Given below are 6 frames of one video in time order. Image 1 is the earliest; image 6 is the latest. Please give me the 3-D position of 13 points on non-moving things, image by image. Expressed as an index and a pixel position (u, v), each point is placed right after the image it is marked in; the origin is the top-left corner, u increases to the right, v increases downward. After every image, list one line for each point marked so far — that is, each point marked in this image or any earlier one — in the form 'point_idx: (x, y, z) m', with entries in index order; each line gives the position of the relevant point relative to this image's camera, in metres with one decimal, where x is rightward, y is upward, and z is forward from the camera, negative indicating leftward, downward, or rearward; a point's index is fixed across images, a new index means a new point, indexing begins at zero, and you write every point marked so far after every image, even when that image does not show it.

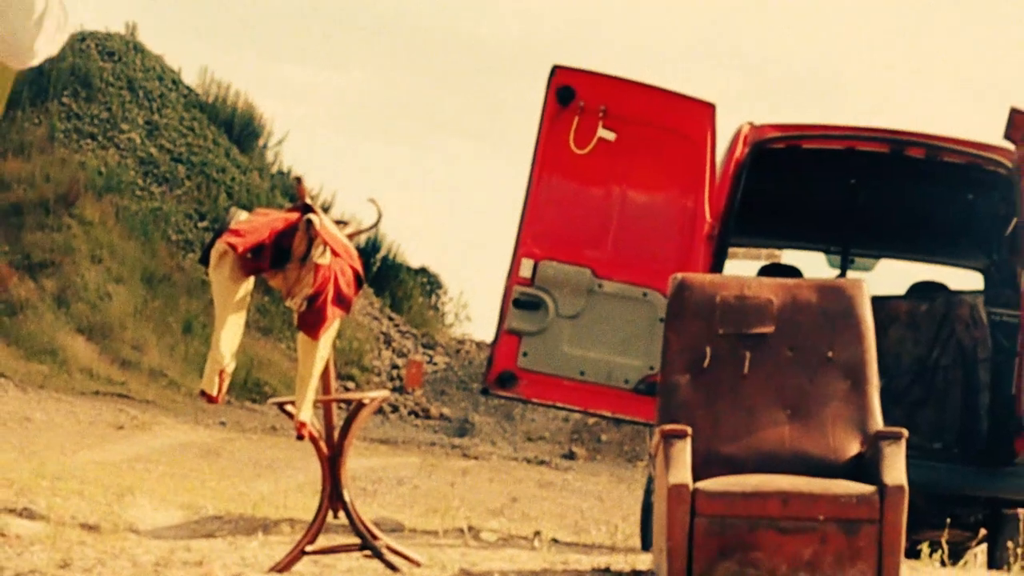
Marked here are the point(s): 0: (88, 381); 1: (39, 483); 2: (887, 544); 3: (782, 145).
0: (-3.7, -0.8, +12.9) m
1: (-2.2, -0.9, +6.9) m
2: (+1.5, -1.0, +5.8) m
3: (+1.2, +0.6, +6.4) m
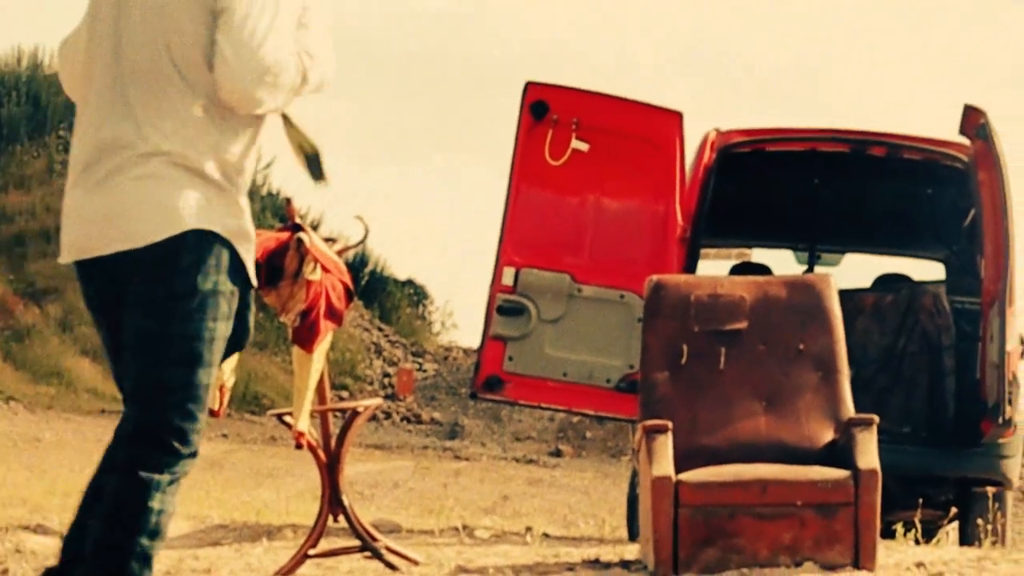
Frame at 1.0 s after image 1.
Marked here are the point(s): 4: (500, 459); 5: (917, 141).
0: (-3.7, -1.0, +13.2) m
1: (-2.2, -1.0, +7.2) m
2: (+1.5, -1.0, +6.1) m
3: (+1.1, +0.6, +6.7) m
4: (-0.1, -1.1, +9.6) m
5: (+1.8, +0.6, +6.6) m
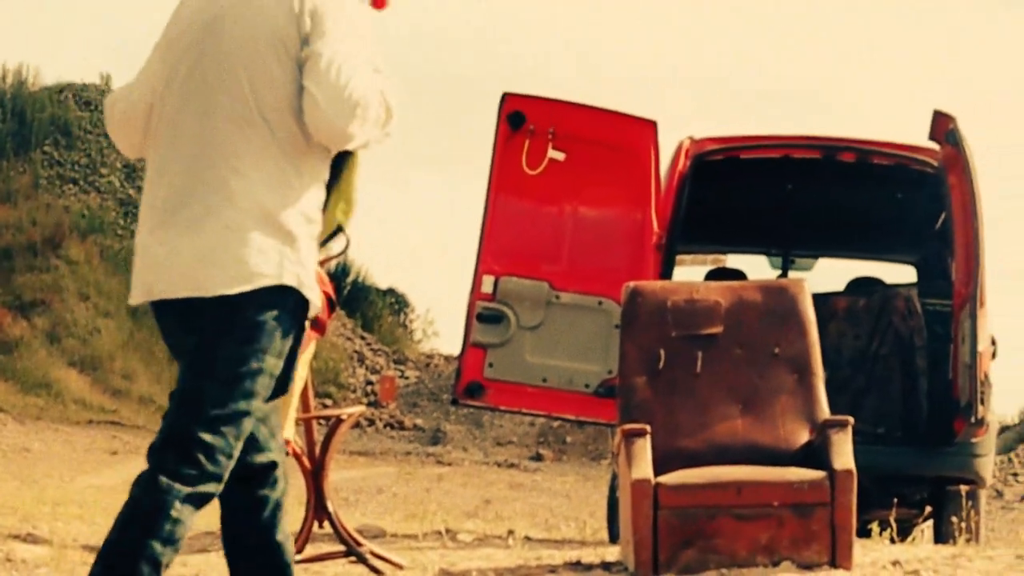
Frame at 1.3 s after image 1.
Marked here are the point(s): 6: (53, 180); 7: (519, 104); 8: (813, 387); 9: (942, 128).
0: (-3.8, -1.1, +13.3) m
1: (-2.3, -1.1, +7.3) m
2: (+1.4, -1.0, +6.2) m
3: (+0.9, +0.6, +6.8) m
4: (-0.2, -1.1, +9.7) m
5: (+1.7, +0.6, +6.7) m
6: (-4.7, +1.1, +15.4) m
7: (0.0, +0.9, +6.9) m
8: (+1.3, -0.4, +6.7) m
9: (+1.9, +0.7, +6.8) m
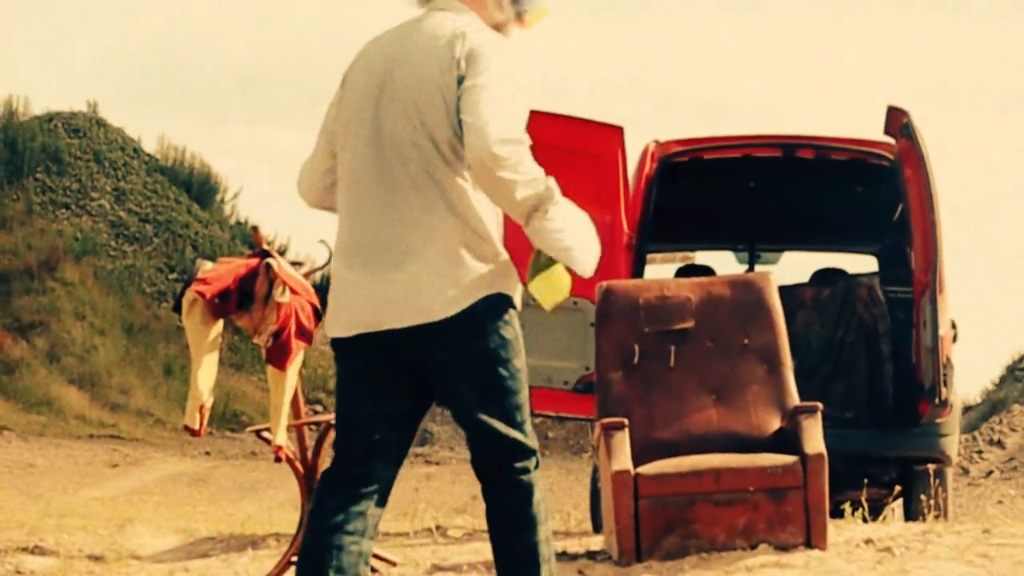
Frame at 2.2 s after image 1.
0: (-3.9, -1.2, +13.6) m
1: (-2.4, -1.2, +7.6) m
2: (+1.3, -0.9, +6.5) m
3: (+0.8, +0.6, +7.1) m
4: (-0.2, -1.2, +10.0) m
5: (+1.6, +0.7, +7.0) m
6: (-4.9, +0.9, +15.7) m
7: (-0.1, +0.8, +7.2) m
8: (+1.3, -0.4, +7.0) m
9: (+1.8, +0.8, +7.1) m
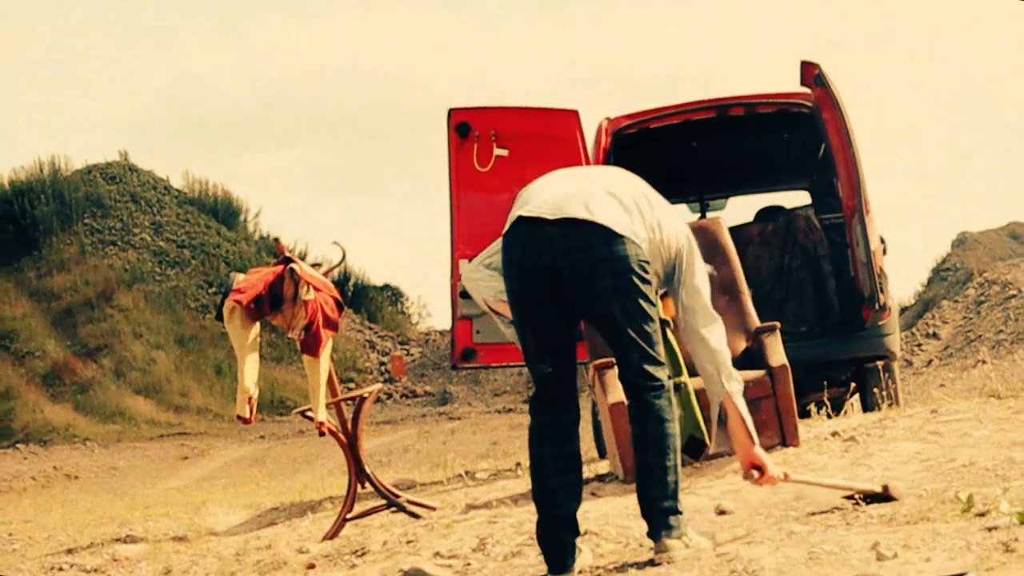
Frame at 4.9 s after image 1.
0: (-3.7, -1.5, +14.8) m
1: (-2.2, -1.3, +8.8) m
2: (+1.4, -0.6, +7.7) m
3: (+0.7, +0.9, +8.2) m
4: (-0.1, -1.0, +11.2) m
5: (+1.4, +1.0, +8.2) m
6: (-5.0, +0.4, +16.9) m
7: (-0.3, +1.0, +8.4) m
8: (+1.2, -0.1, +8.2) m
9: (+1.6, +1.2, +8.2) m
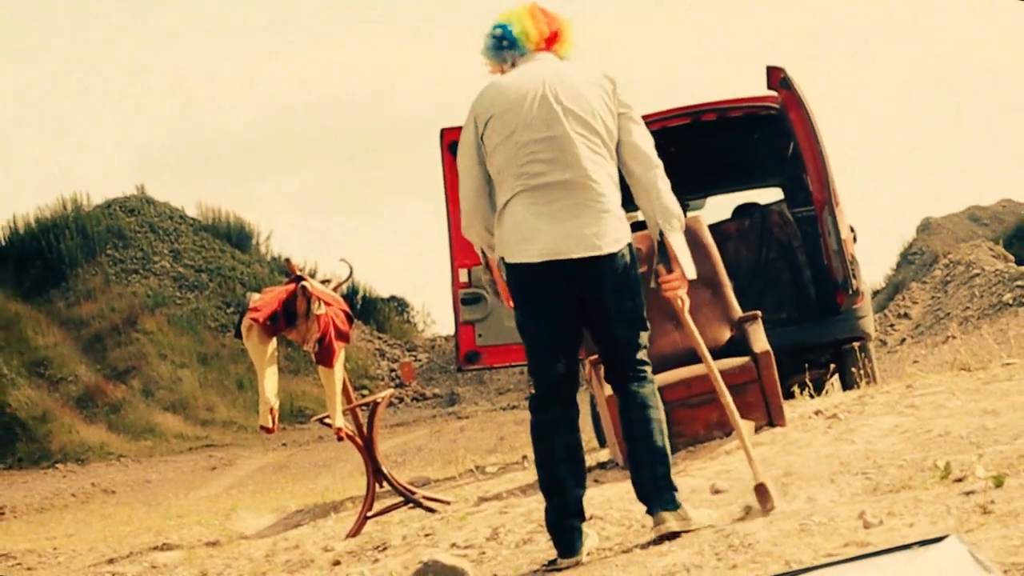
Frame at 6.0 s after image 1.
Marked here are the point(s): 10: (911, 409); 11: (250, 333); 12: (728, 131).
0: (-3.6, -1.8, +15.4) m
1: (-2.2, -1.5, +9.4) m
2: (+1.4, -0.6, +8.3) m
3: (+0.6, +0.9, +8.8) m
4: (-0.1, -1.0, +11.8) m
5: (+1.3, +1.1, +8.8) m
6: (-5.0, +0.1, +17.5) m
7: (-0.3, +0.9, +9.0) m
8: (+1.2, 0.0, +8.7) m
9: (+1.5, +1.2, +8.8) m
10: (+2.3, -0.7, +8.6) m
11: (-1.4, -0.2, +8.2) m
12: (+1.3, +0.9, +9.1) m
